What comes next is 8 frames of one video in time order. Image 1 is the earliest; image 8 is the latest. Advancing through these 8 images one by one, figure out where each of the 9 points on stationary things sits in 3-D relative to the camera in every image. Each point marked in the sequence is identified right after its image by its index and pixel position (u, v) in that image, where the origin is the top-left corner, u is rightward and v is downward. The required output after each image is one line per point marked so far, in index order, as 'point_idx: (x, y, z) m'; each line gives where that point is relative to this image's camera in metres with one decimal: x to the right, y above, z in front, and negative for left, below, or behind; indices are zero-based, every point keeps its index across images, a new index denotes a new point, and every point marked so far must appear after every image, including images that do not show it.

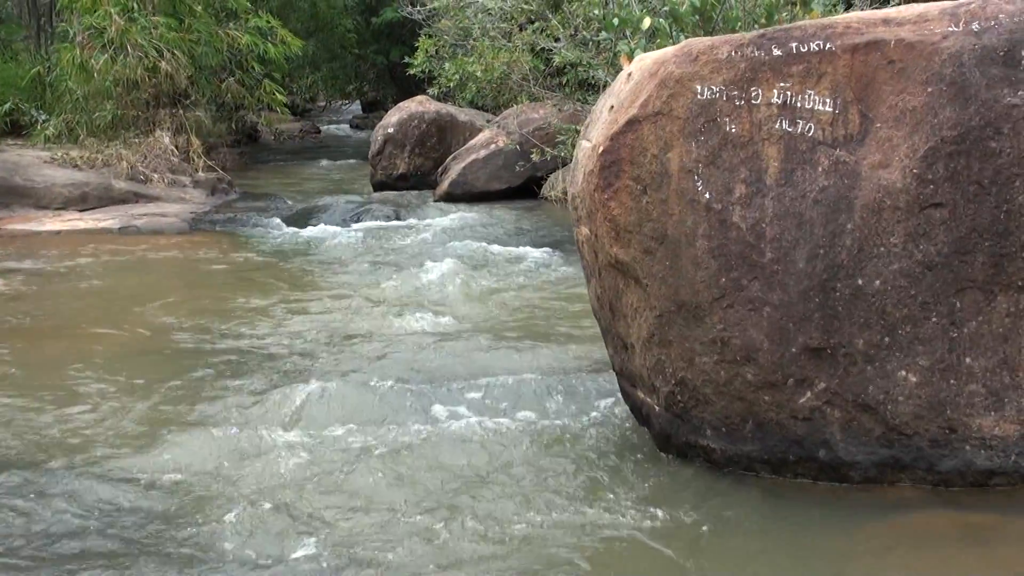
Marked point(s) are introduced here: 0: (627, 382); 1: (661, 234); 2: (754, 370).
0: (+0.6, -0.5, +5.7) m
1: (+0.7, +0.3, +5.1) m
2: (+1.1, -0.4, +5.0) m
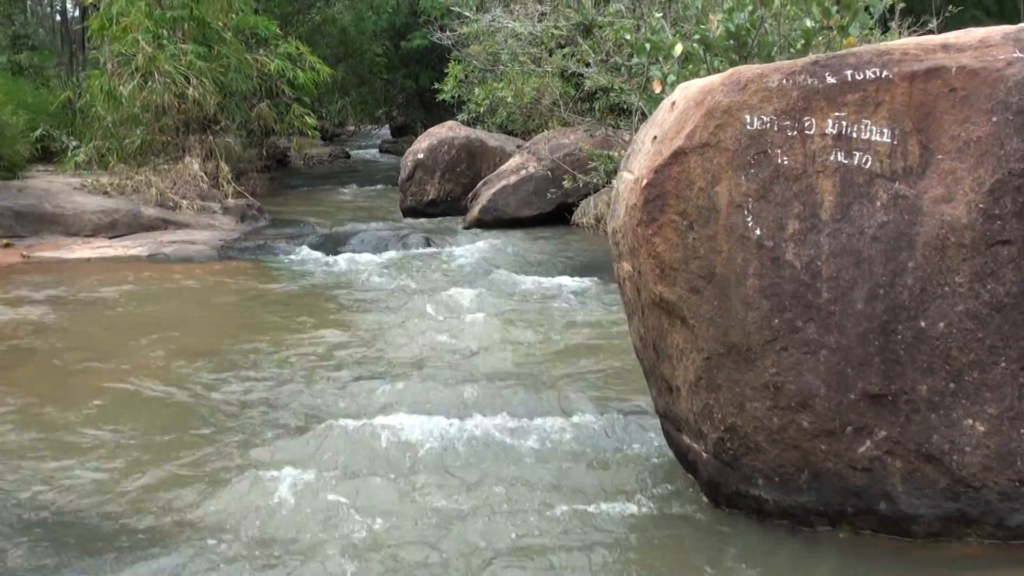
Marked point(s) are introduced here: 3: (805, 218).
0: (+0.8, -0.7, +5.4) m
1: (+0.9, +0.1, +4.8) m
2: (+1.3, -0.6, +4.7) m
3: (+1.2, +0.3, +4.7) m
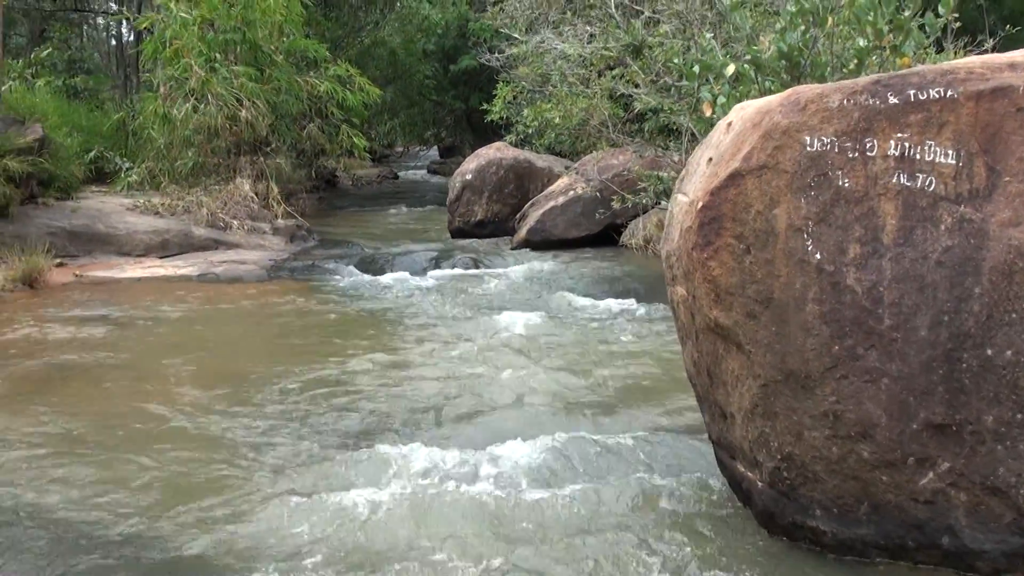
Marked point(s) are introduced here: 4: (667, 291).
0: (+1.0, -0.8, +5.3) m
1: (+1.1, 0.0, +4.7) m
2: (+1.5, -0.7, +4.6) m
3: (+1.5, +0.2, +4.6) m
4: (+0.7, 0.0, +5.3) m
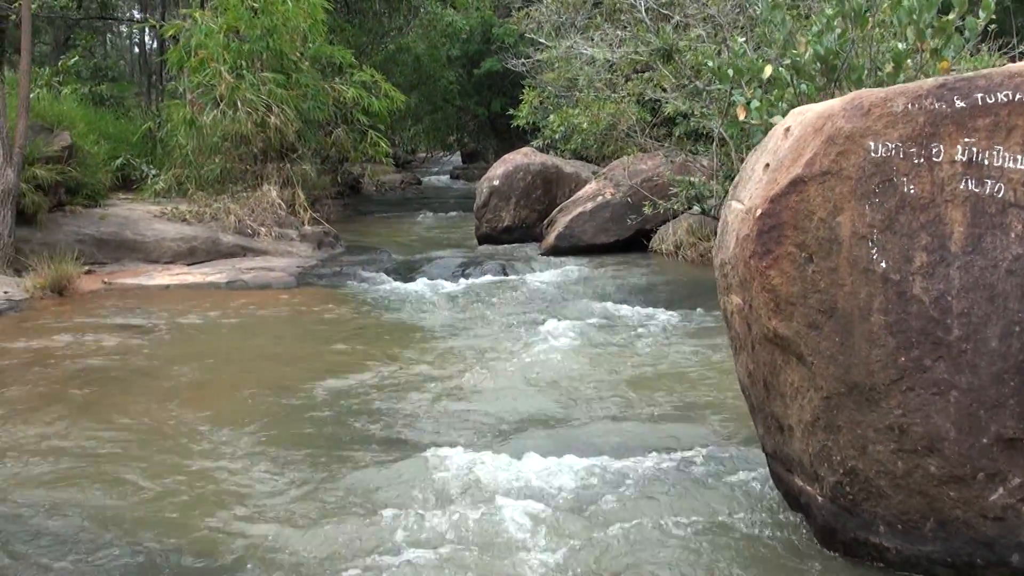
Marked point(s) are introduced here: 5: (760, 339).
0: (+1.2, -0.8, +5.1) m
1: (+1.3, -0.1, +4.6) m
2: (+1.7, -0.7, +4.5) m
3: (+1.7, +0.2, +4.4) m
4: (+1.0, -0.1, +5.2) m
5: (+1.1, -0.2, +4.9) m
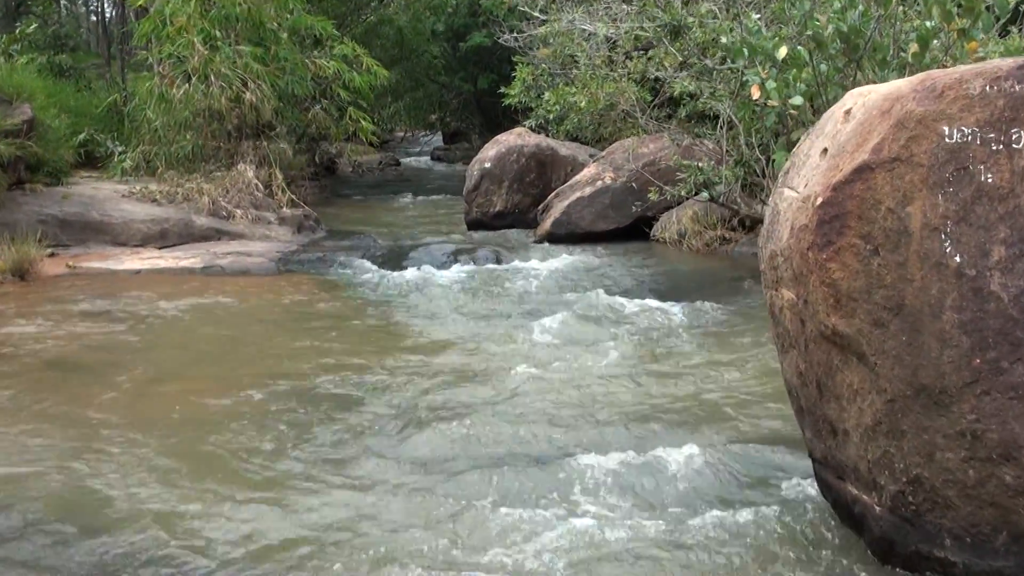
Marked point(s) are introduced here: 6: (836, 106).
0: (+1.4, -0.8, +4.8) m
1: (+1.5, -0.1, +4.3) m
2: (+1.9, -0.7, +4.2) m
3: (+1.9, +0.2, +4.1) m
4: (+1.1, 0.0, +4.8) m
5: (+1.2, -0.2, +4.5) m
6: (+1.3, +0.8, +4.6) m
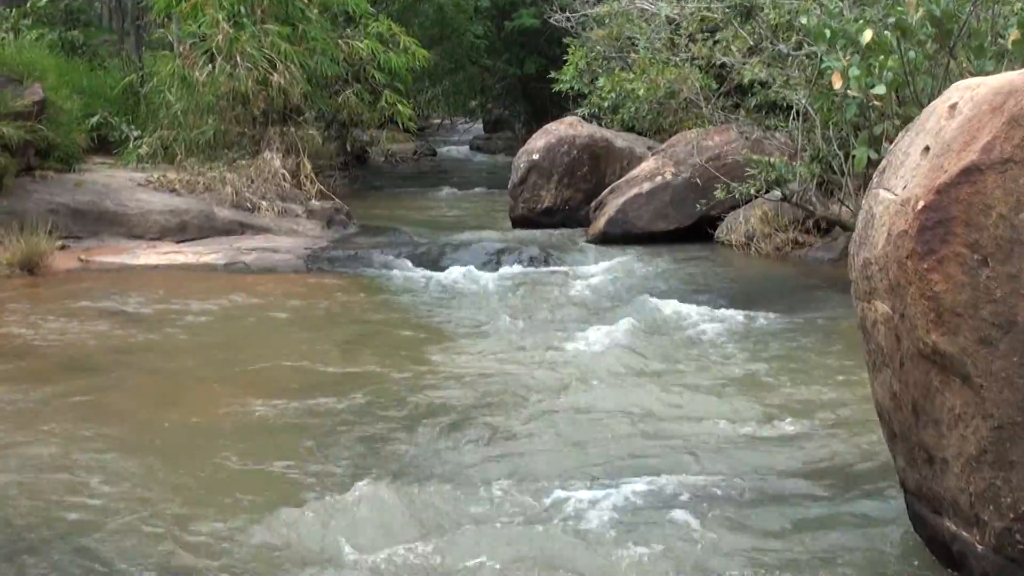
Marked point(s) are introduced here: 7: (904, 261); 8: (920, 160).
0: (+1.6, -0.9, +4.3) m
1: (+1.7, -0.1, +3.7) m
2: (+2.1, -0.8, +3.6) m
3: (+2.1, +0.1, +3.5) m
4: (+1.4, -0.1, +4.3) m
5: (+1.5, -0.3, +4.0) m
6: (+1.6, +0.7, +4.0) m
7: (+1.4, +0.1, +3.9) m
8: (+1.5, +0.4, +3.9) m
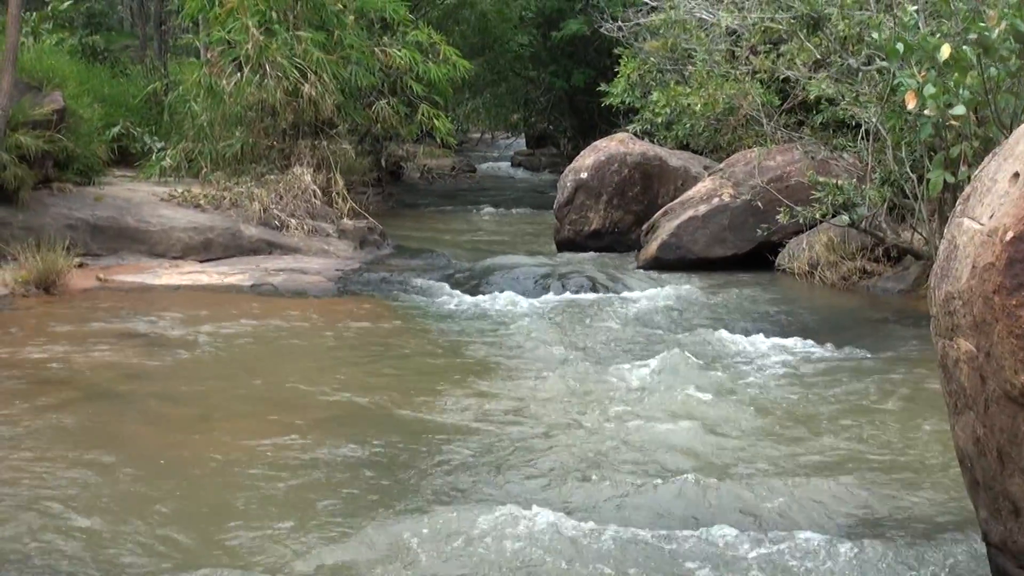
0: (+1.8, -1.0, +3.7) m
1: (+1.9, -0.3, +3.2) m
2: (+2.3, -0.9, +3.1) m
3: (+2.3, -0.1, +3.0) m
4: (+1.5, -0.3, +3.8) m
5: (+1.7, -0.4, +3.5) m
6: (+1.8, +0.5, +3.5) m
7: (+1.6, -0.1, +3.4) m
8: (+1.7, +0.3, +3.4) m
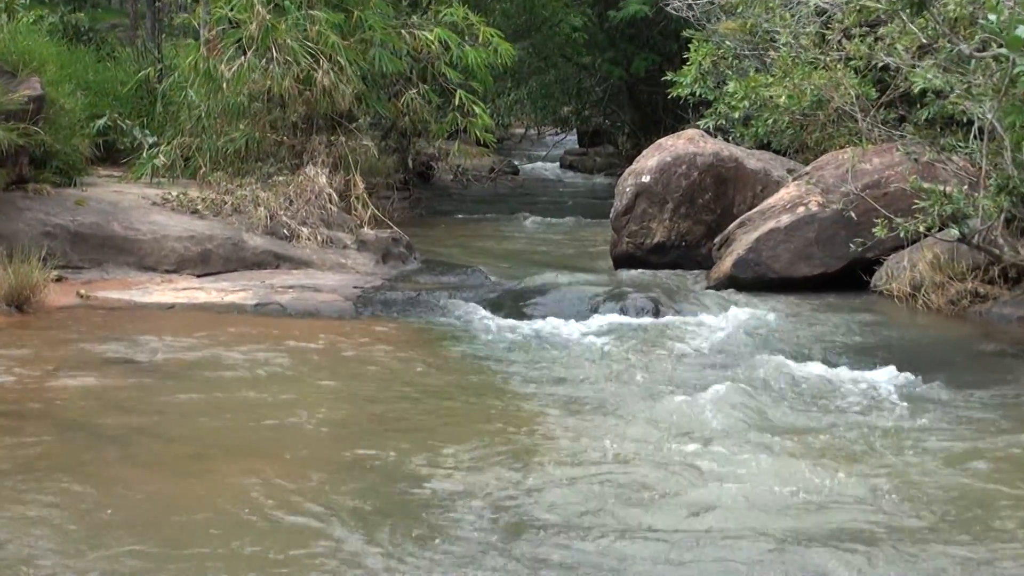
0: (+2.0, -1.2, +2.8) m
1: (+2.1, -0.4, +2.2) m
2: (+2.5, -1.1, +2.1) m
3: (+2.5, -0.2, +2.0) m
4: (+1.8, -0.4, +2.8) m
5: (+1.9, -0.6, +2.5) m
6: (+2.0, +0.4, +2.5) m
7: (+1.8, -0.2, +2.4) m
8: (+1.9, +0.1, +2.5) m
